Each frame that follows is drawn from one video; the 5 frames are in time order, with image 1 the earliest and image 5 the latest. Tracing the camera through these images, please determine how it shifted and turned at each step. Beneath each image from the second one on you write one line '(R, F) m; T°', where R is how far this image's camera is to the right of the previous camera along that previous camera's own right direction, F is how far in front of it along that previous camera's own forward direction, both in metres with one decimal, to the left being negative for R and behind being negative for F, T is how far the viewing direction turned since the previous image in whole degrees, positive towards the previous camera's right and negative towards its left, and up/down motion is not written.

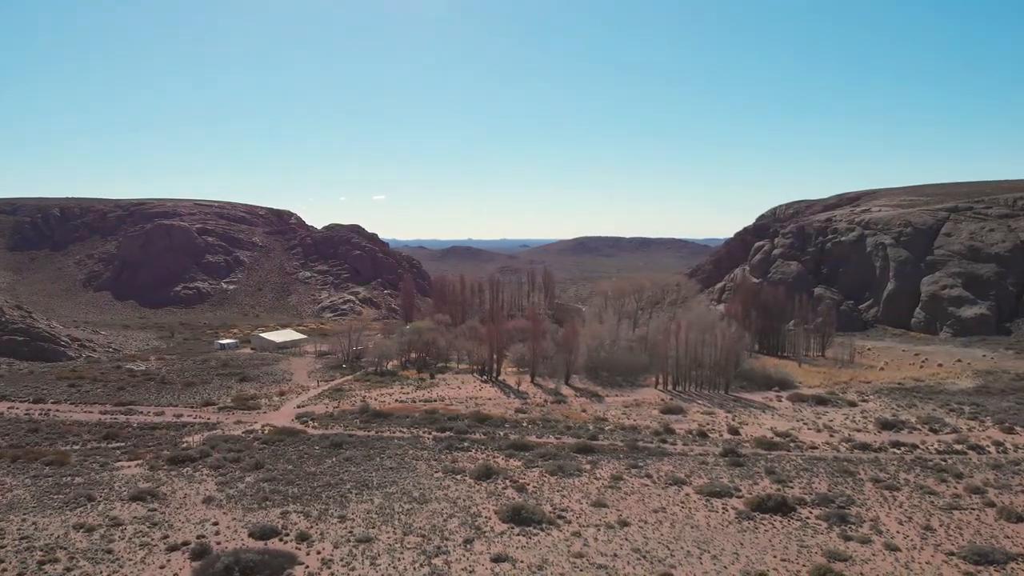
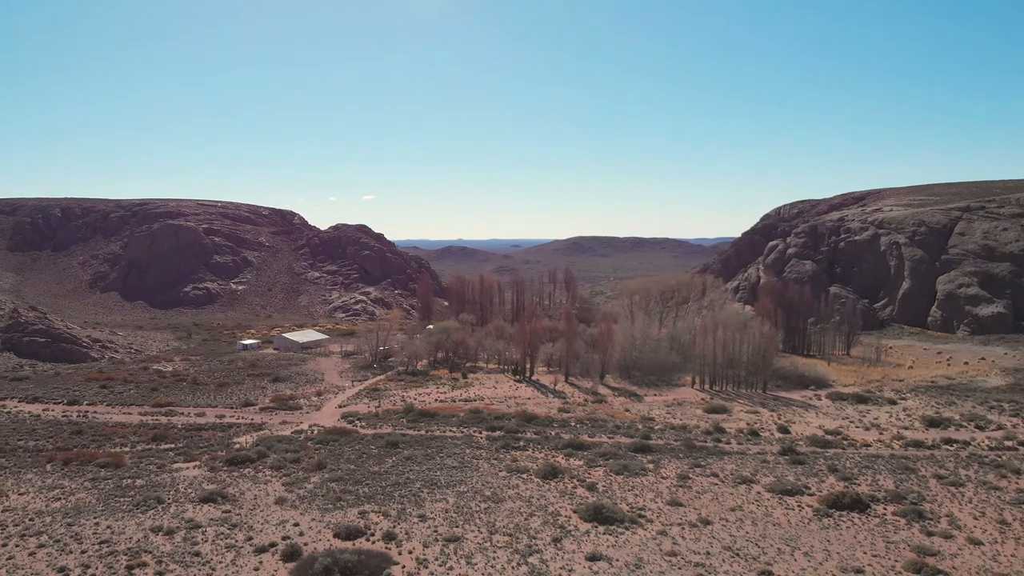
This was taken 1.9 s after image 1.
(-2.2, +0.1) m; 0°
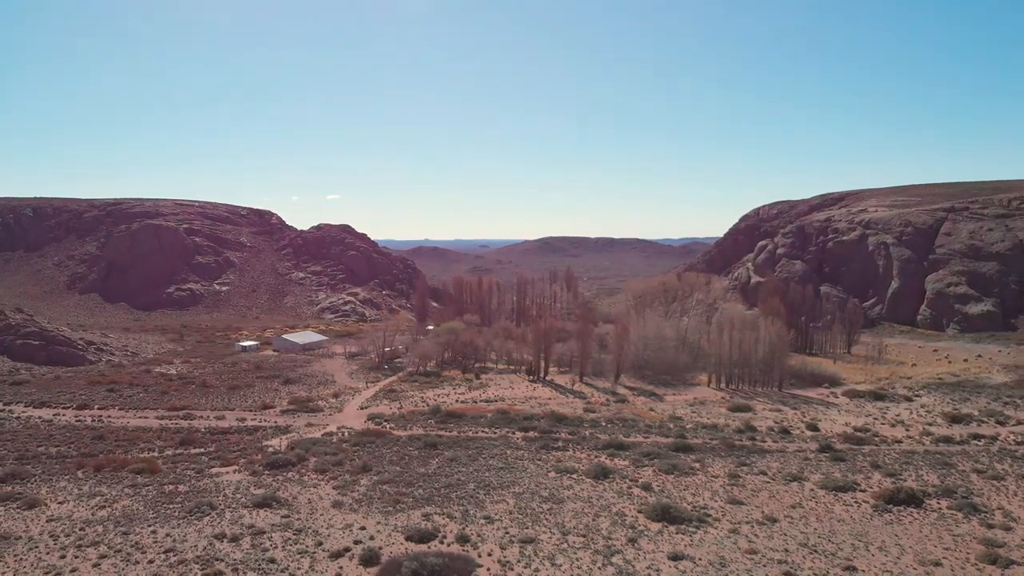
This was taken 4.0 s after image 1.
(-2.3, +0.2) m; +2°
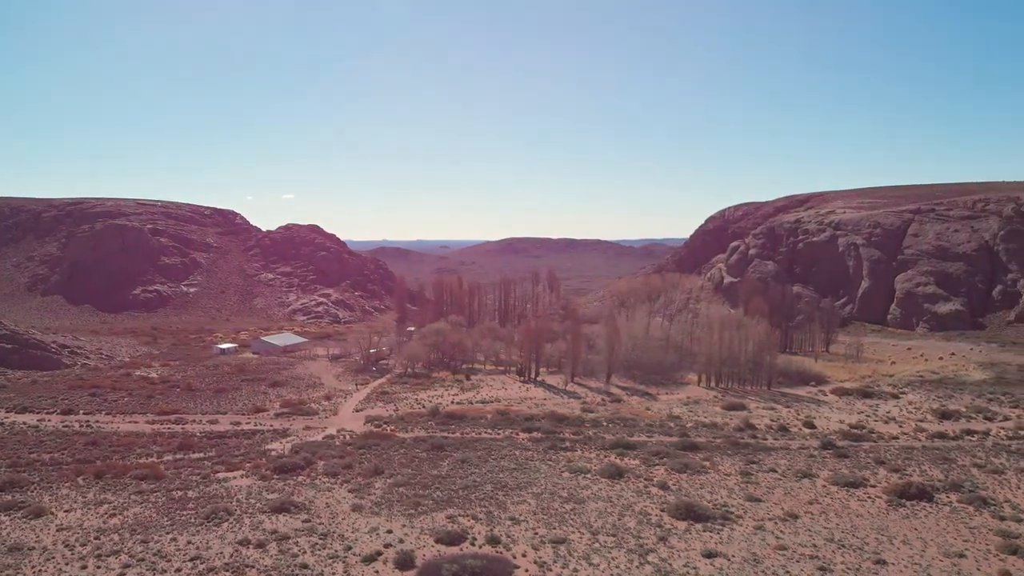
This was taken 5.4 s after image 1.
(-1.5, +0.1) m; +3°
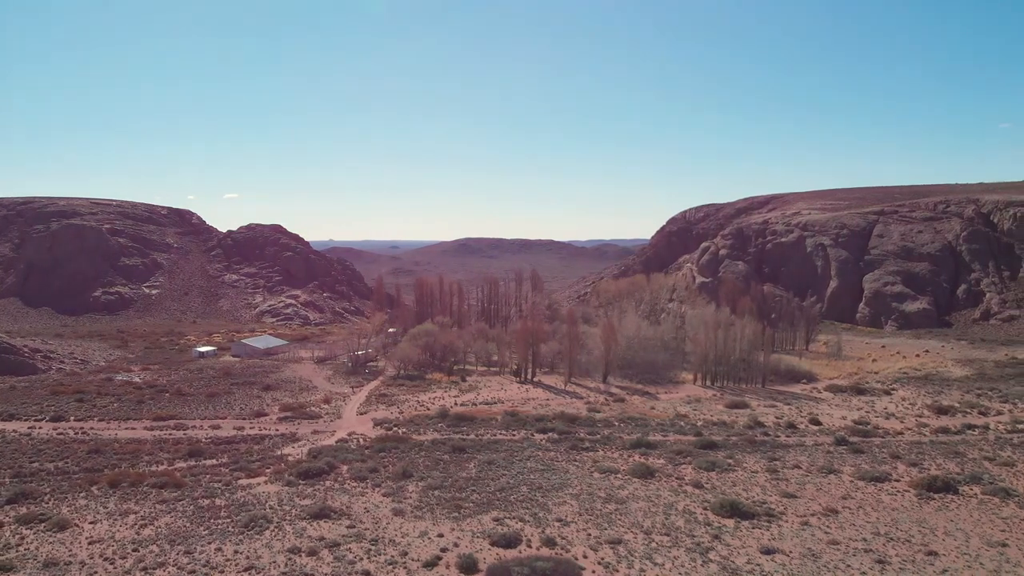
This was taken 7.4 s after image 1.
(-2.2, +0.2) m; +3°
